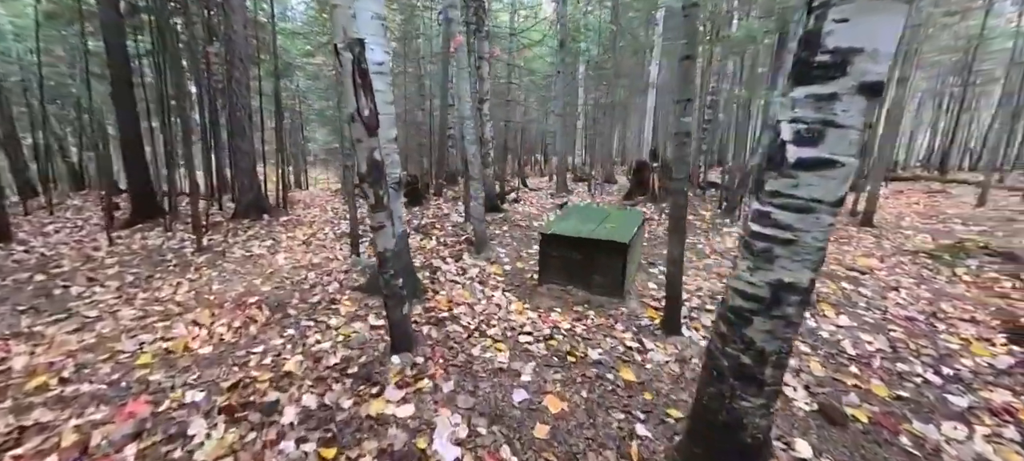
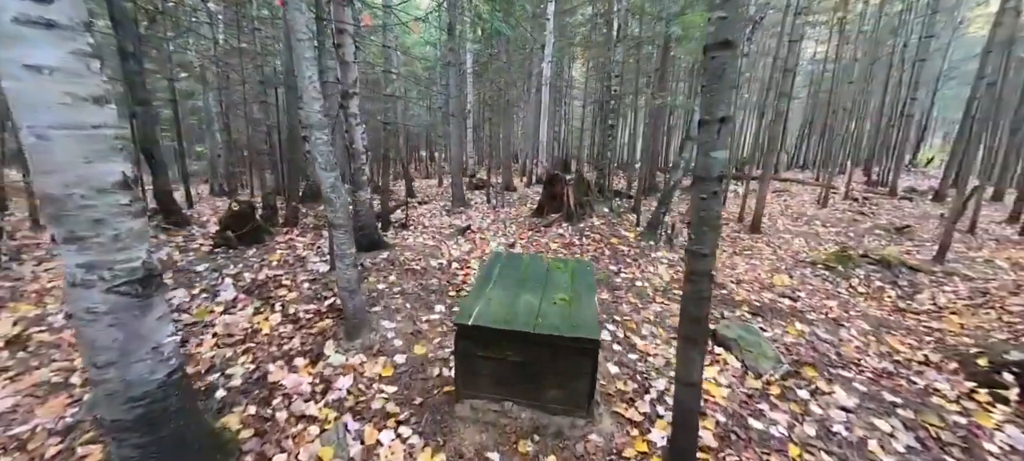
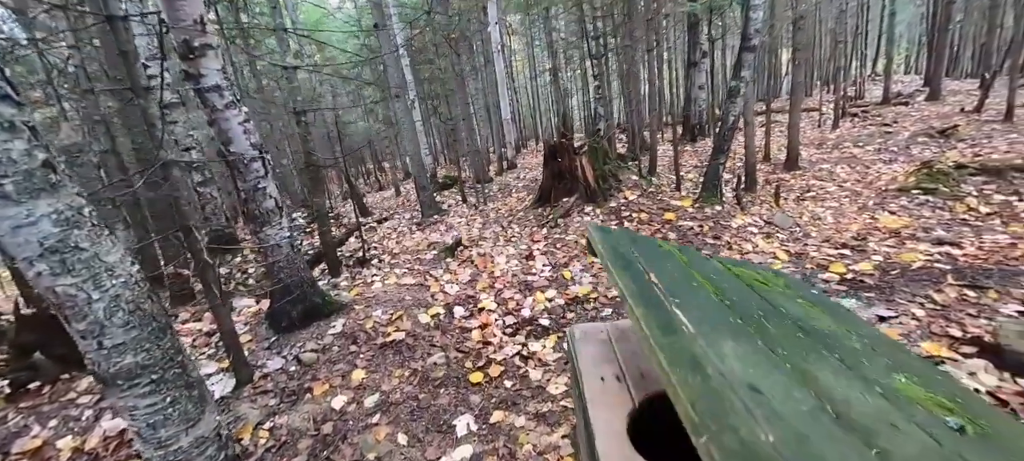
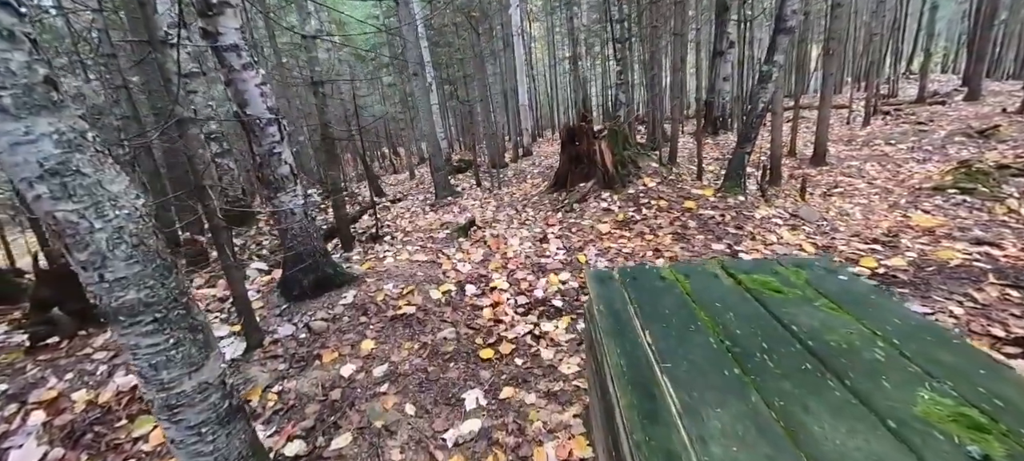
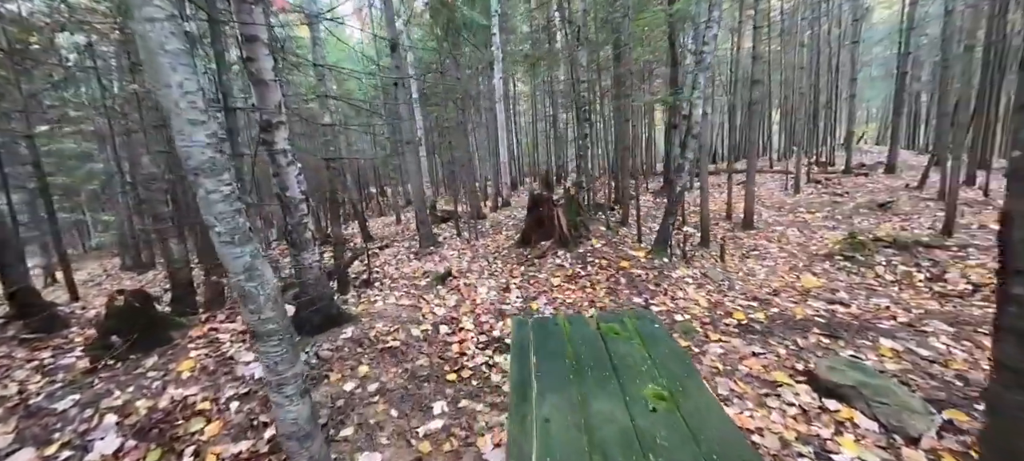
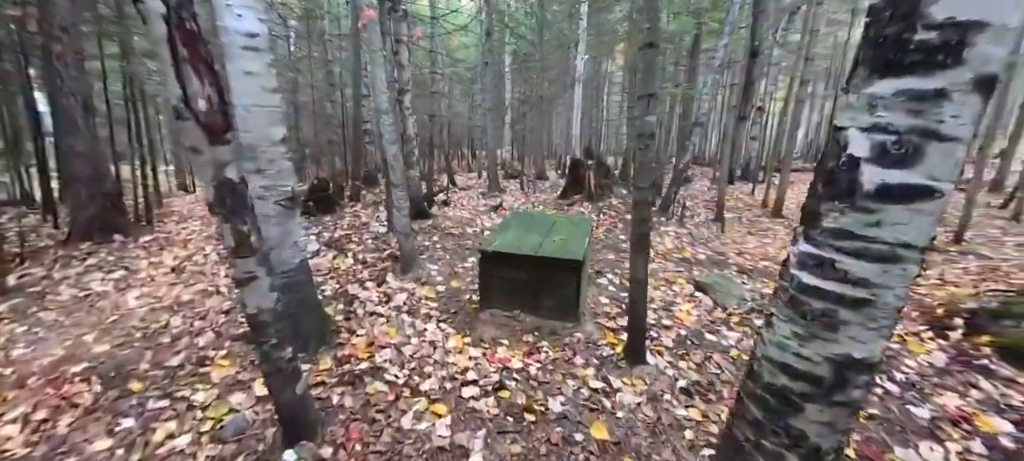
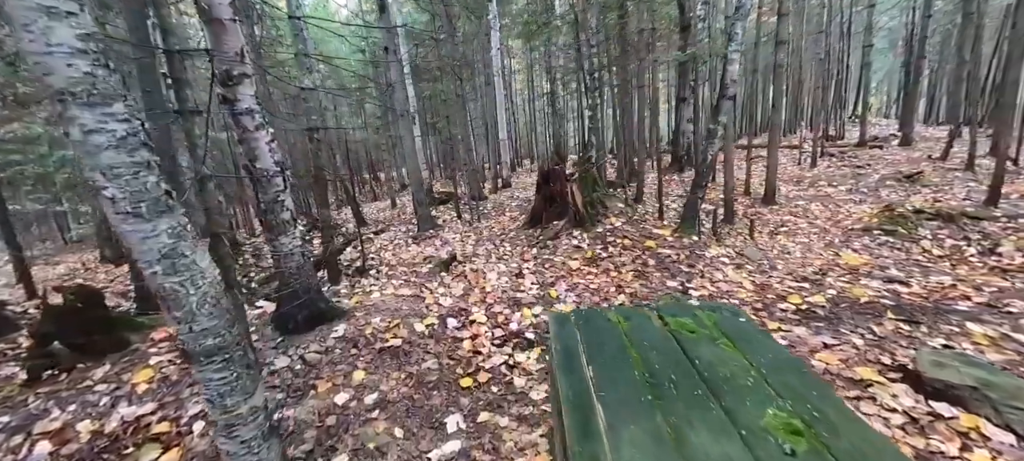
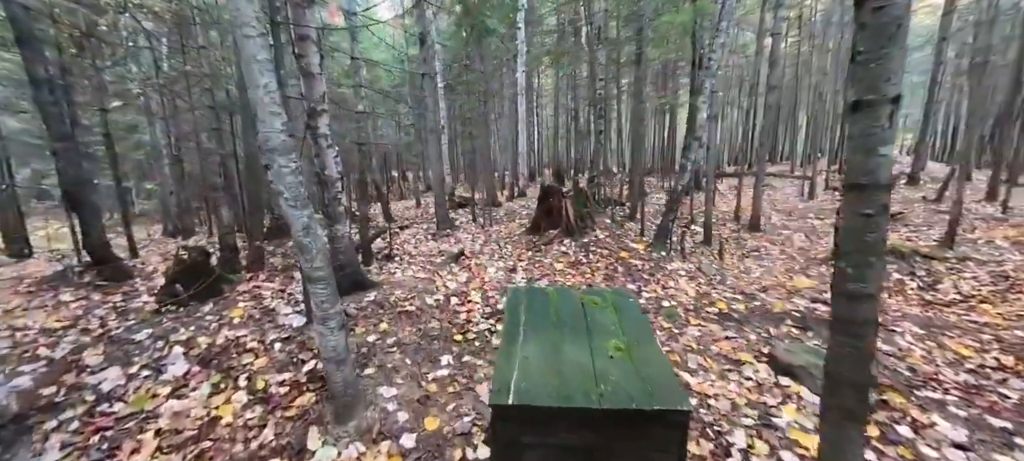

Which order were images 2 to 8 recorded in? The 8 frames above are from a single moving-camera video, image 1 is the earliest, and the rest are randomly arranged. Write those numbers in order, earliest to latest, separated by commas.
6, 2, 8, 5, 7, 4, 3
